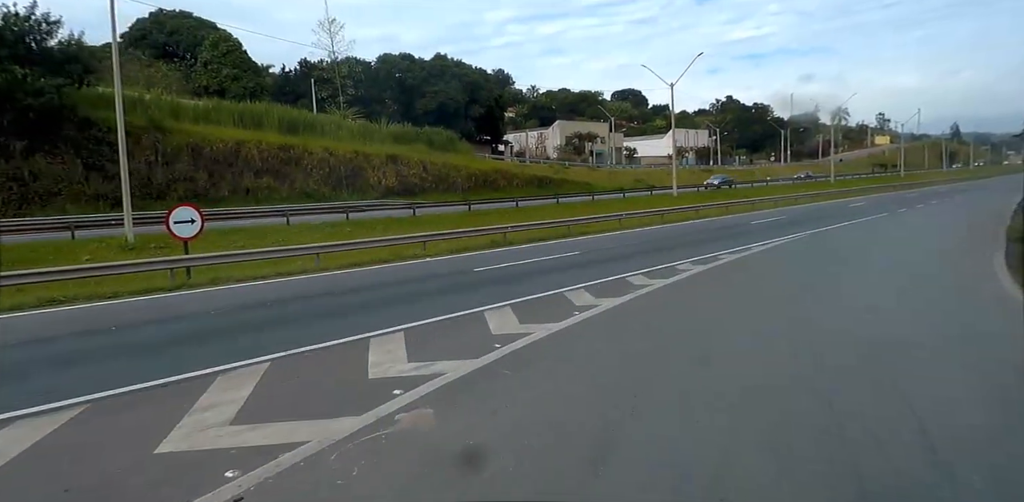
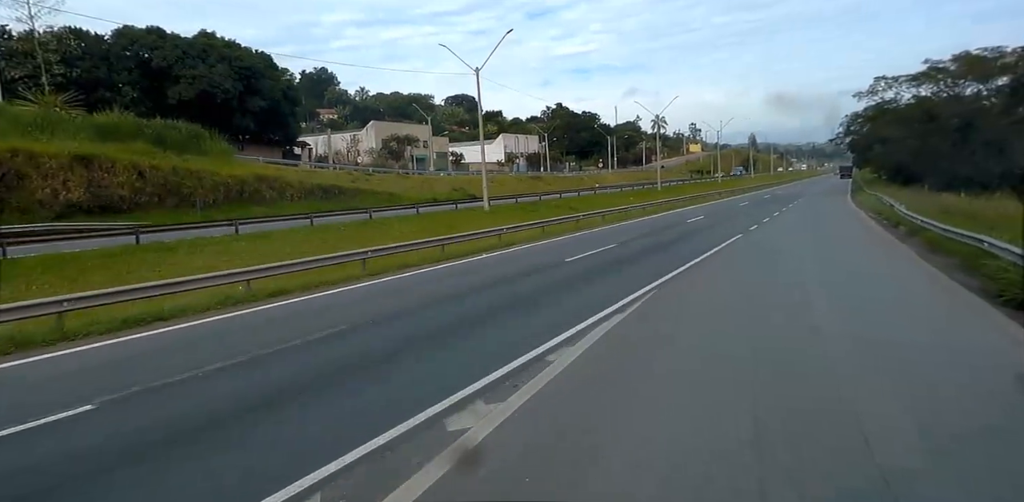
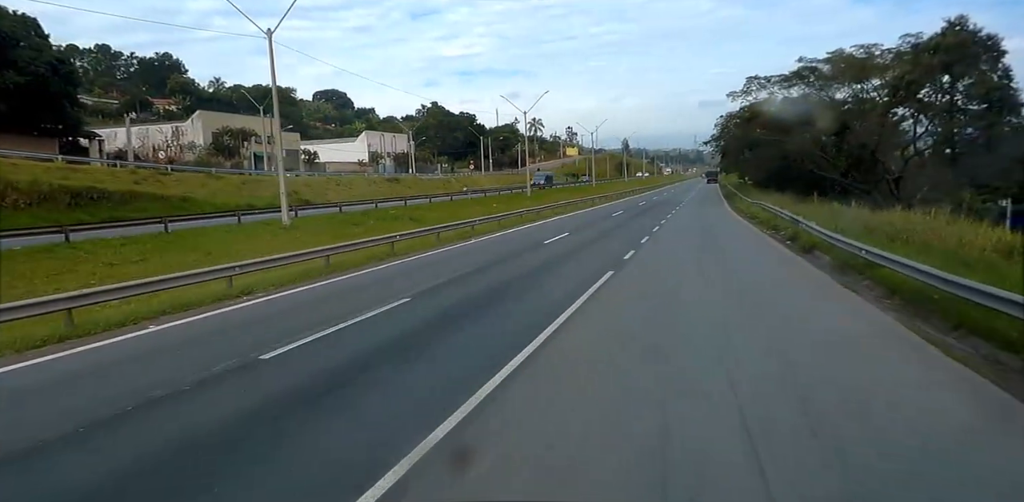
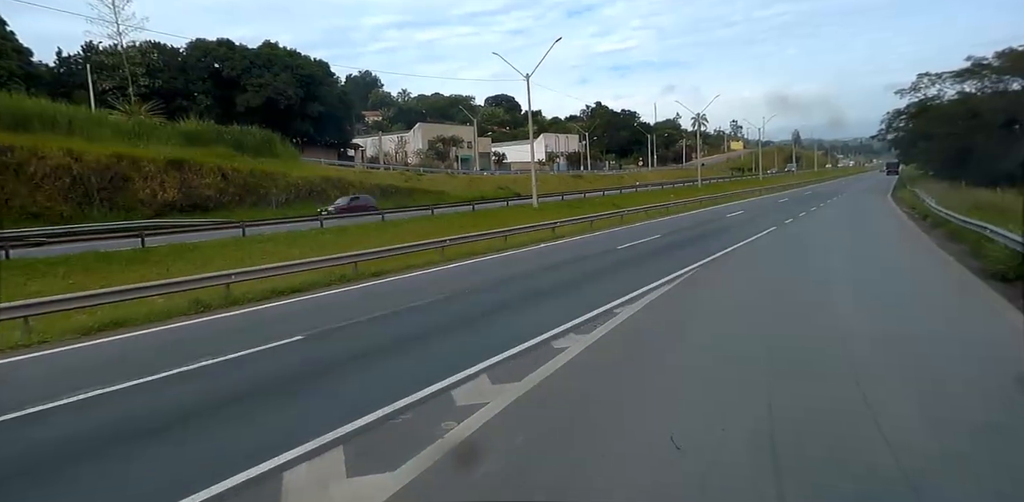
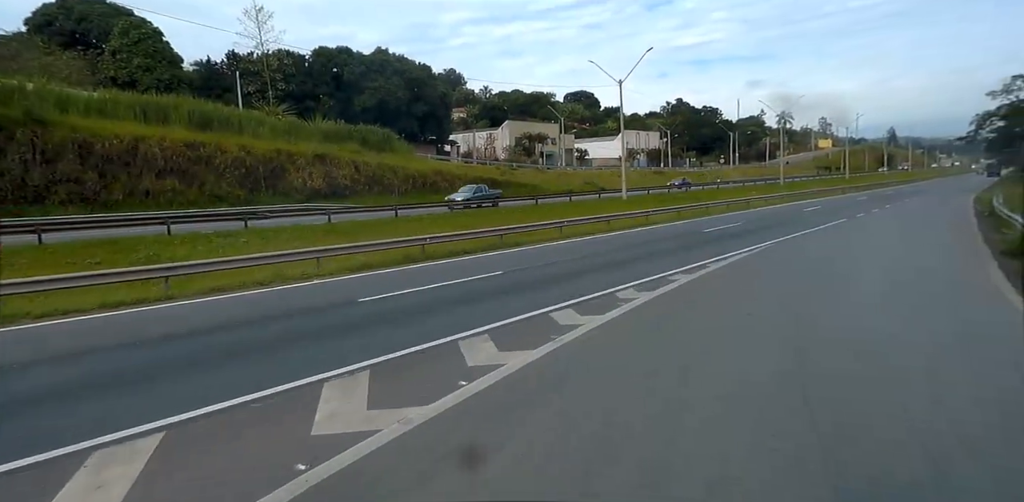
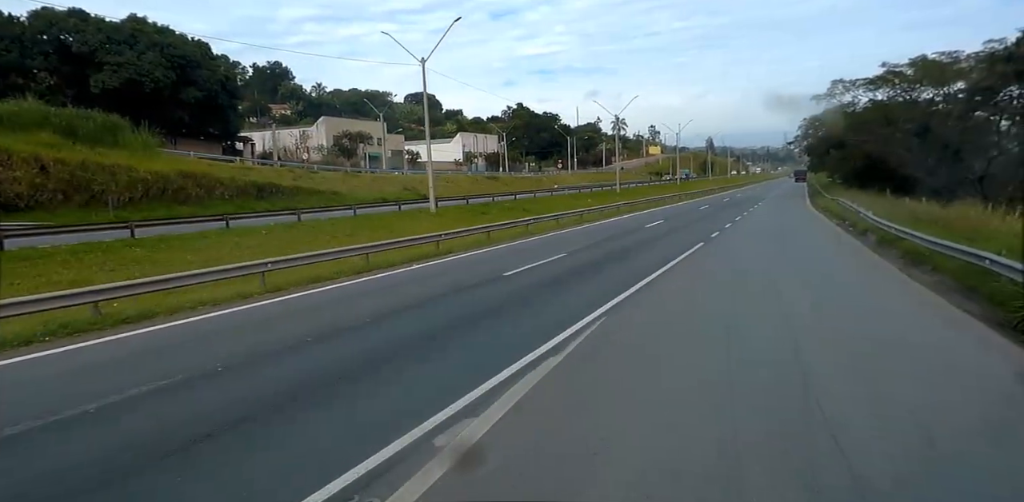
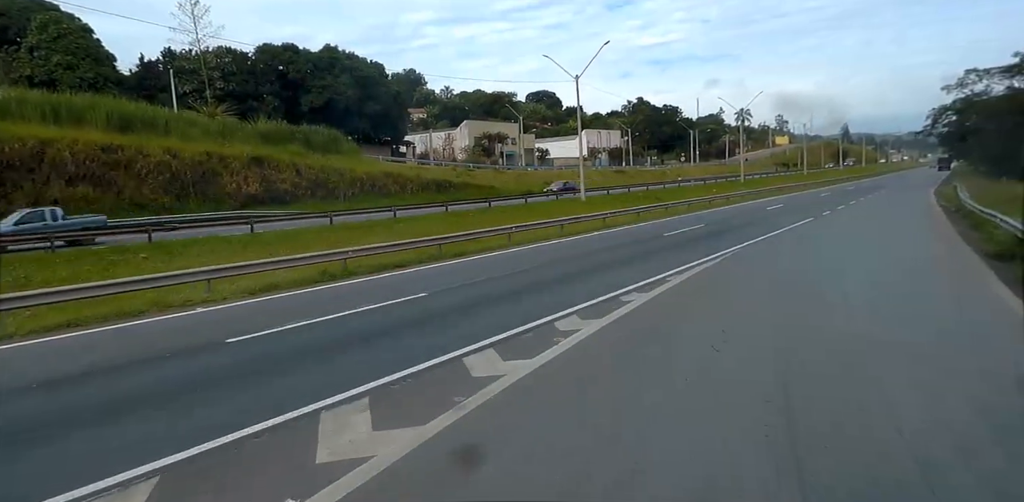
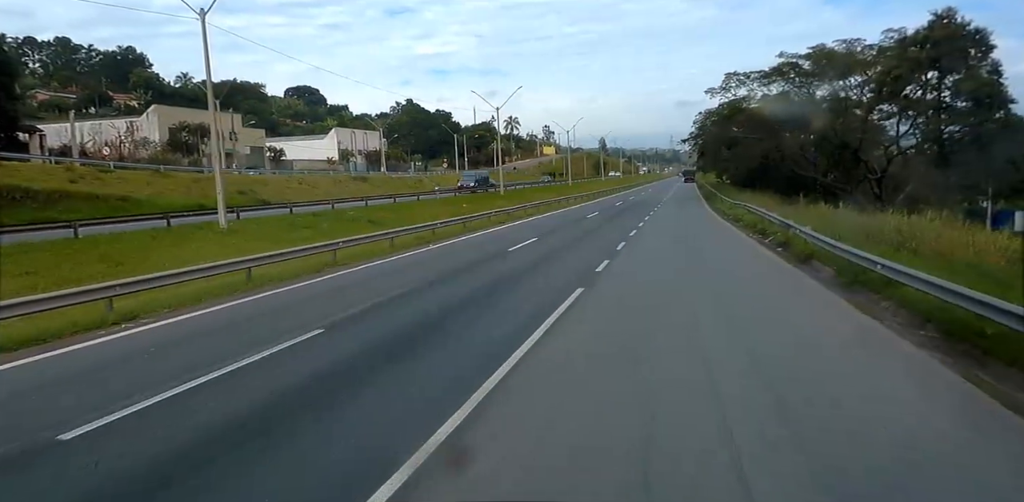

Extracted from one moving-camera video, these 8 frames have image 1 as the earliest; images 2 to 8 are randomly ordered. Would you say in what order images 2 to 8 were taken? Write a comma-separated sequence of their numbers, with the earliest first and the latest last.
5, 7, 4, 2, 6, 3, 8
